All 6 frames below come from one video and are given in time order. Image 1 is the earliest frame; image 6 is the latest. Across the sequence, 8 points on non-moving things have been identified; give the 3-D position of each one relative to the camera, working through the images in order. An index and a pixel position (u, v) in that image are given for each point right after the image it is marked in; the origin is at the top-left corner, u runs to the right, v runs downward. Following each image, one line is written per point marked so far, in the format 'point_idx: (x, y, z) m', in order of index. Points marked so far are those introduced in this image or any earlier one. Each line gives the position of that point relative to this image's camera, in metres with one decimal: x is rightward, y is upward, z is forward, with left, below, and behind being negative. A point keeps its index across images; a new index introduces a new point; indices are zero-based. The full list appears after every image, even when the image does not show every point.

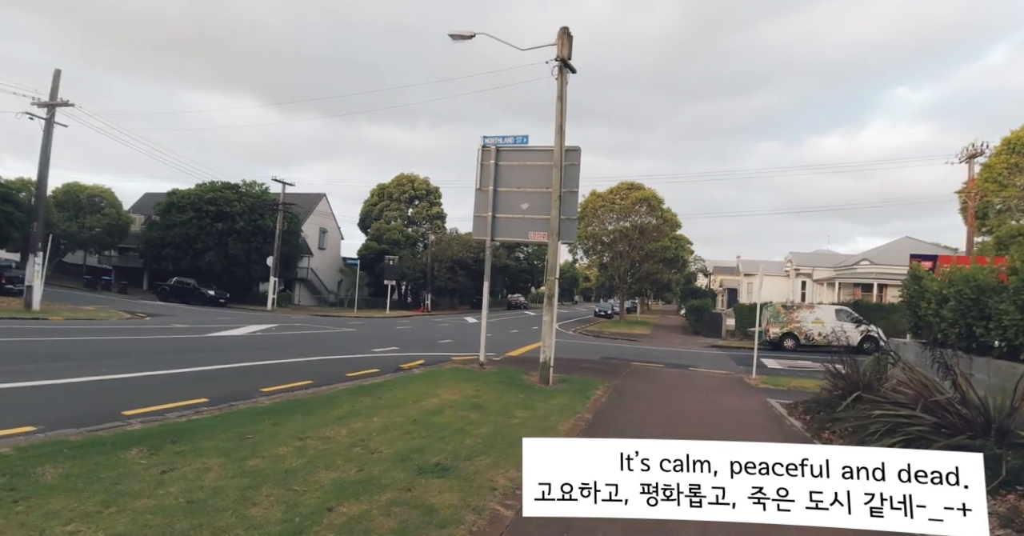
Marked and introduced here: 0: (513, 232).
0: (0.0, +0.8, +13.9) m
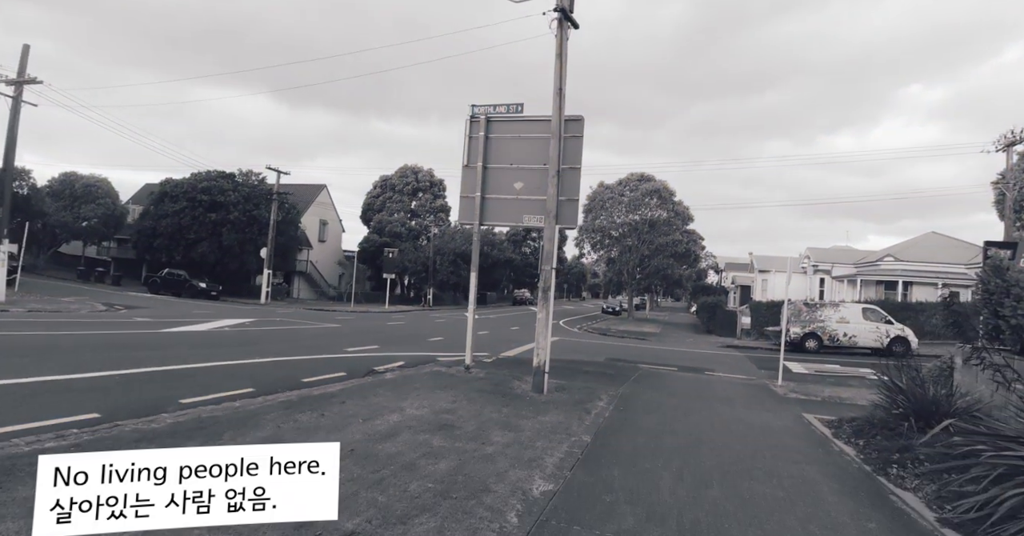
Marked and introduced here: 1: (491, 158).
0: (-0.2, +1.0, +12.0) m
1: (-0.4, +2.2, +12.3) m
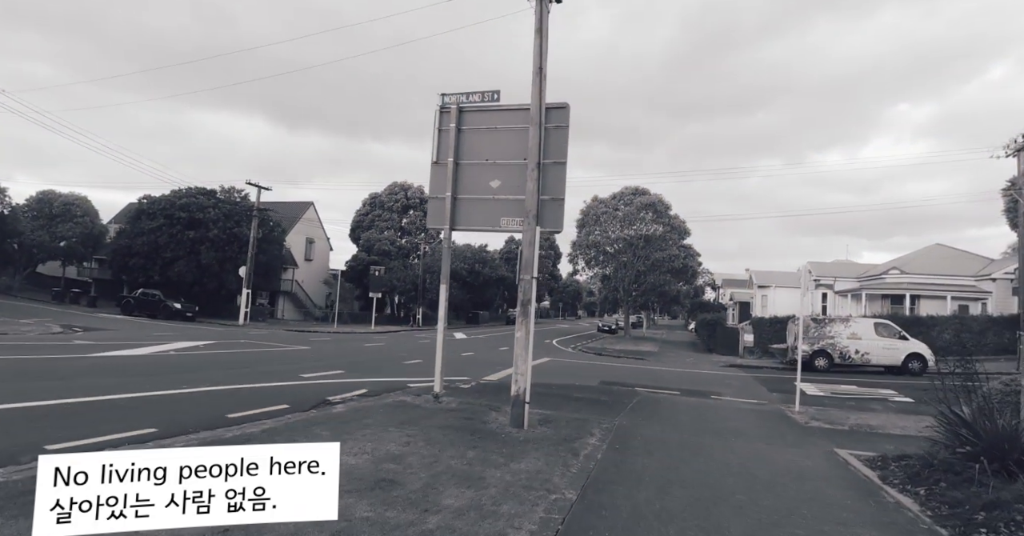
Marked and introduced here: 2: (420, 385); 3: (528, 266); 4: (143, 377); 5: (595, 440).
0: (-0.6, +0.8, +10.4) m
1: (-0.9, +2.0, +10.7) m
2: (-1.8, -2.3, +11.8) m
3: (+0.2, 0.0, +8.9) m
4: (-6.8, -2.0, +11.2) m
5: (+1.1, -2.3, +8.3) m
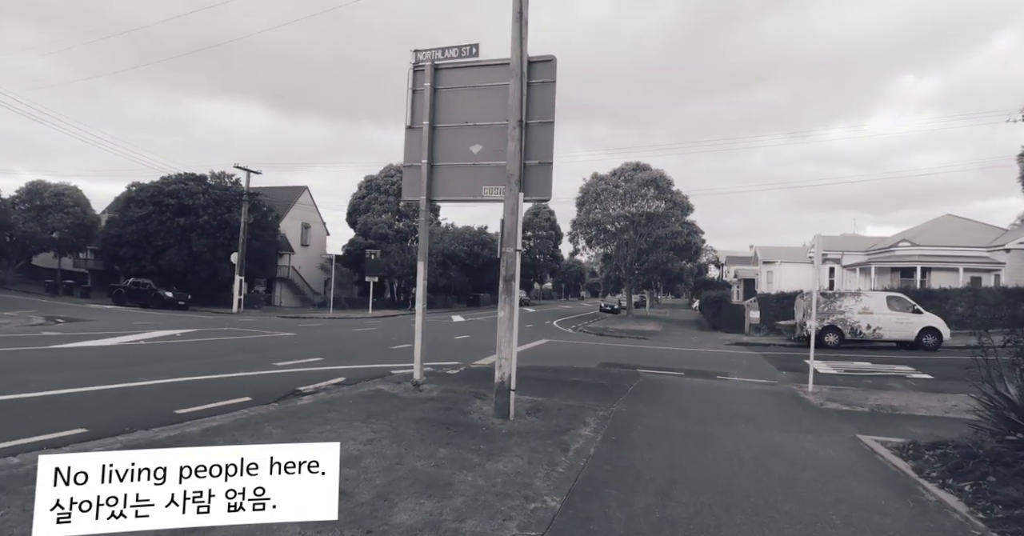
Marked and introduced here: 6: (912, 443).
0: (-0.8, +1.2, +9.4) m
1: (-1.1, +2.4, +9.6) m
2: (-2.0, -1.9, +10.9) m
3: (0.0, +0.4, +7.9) m
4: (-7.0, -1.7, +10.3) m
5: (+0.9, -2.0, +7.4) m
6: (+4.6, -2.0, +7.1) m
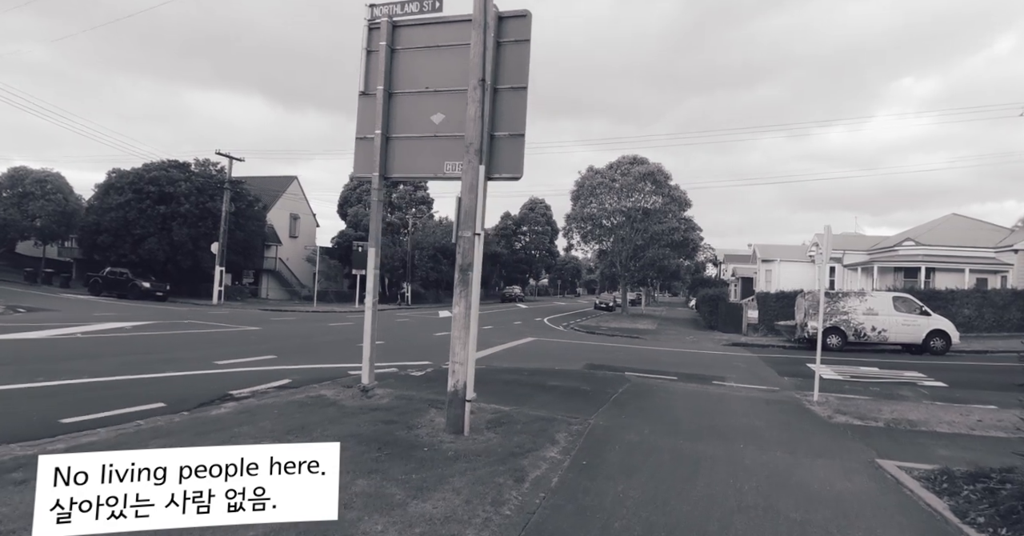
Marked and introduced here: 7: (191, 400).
0: (-1.3, +1.4, +8.1) m
1: (-1.6, +2.6, +8.4) m
2: (-2.5, -1.7, +9.7) m
3: (-0.5, +0.5, +6.6) m
4: (-7.5, -1.5, +9.1) m
5: (+0.4, -1.8, +6.1) m
6: (+4.2, -2.0, +5.9) m
7: (-4.0, -1.6, +7.6) m
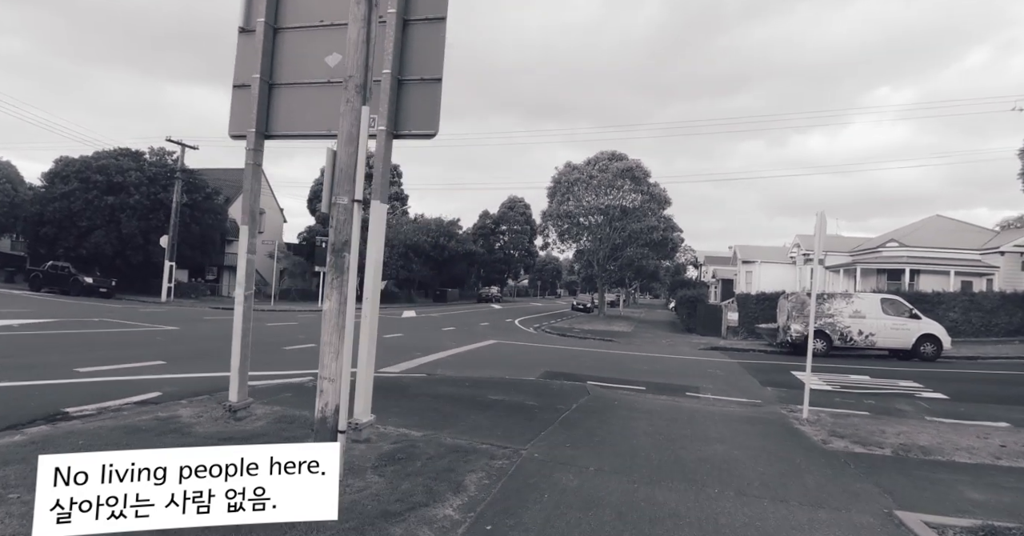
0: (-2.1, +1.5, +6.3) m
1: (-2.4, +2.7, +6.5) m
2: (-3.4, -1.5, +7.8) m
3: (-1.3, +0.7, +4.8) m
4: (-8.4, -1.2, +7.1) m
5: (-0.4, -1.7, +4.4) m
6: (+3.3, -1.9, +4.2) m
7: (-4.9, -1.4, +5.7) m
